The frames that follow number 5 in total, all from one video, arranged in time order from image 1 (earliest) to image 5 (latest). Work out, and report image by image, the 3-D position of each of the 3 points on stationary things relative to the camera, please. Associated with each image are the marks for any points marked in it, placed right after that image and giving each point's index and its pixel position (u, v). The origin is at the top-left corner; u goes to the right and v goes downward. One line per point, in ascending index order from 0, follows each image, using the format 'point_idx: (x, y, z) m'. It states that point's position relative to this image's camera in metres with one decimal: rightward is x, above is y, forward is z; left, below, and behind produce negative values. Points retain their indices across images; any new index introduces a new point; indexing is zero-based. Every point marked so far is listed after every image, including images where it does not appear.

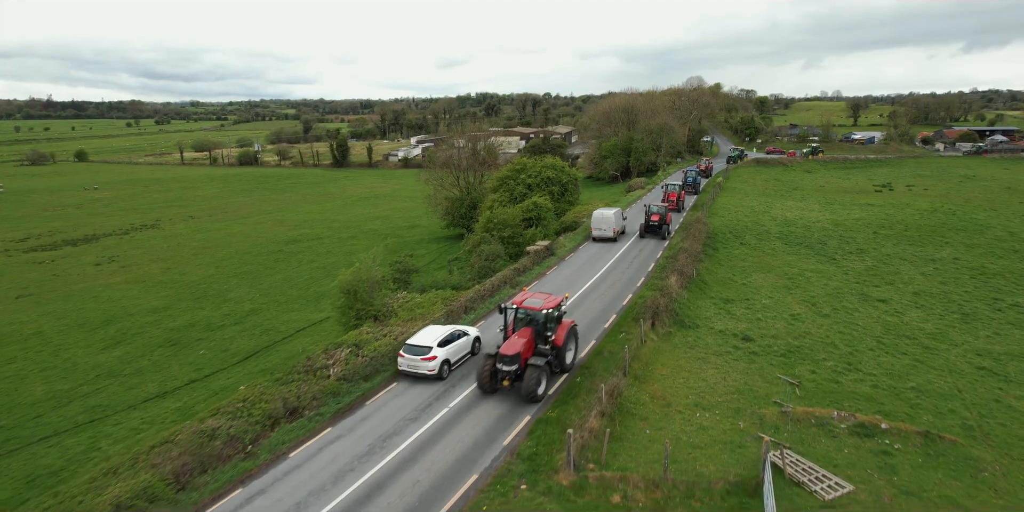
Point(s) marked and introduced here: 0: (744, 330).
0: (+7.1, -2.3, +19.8) m
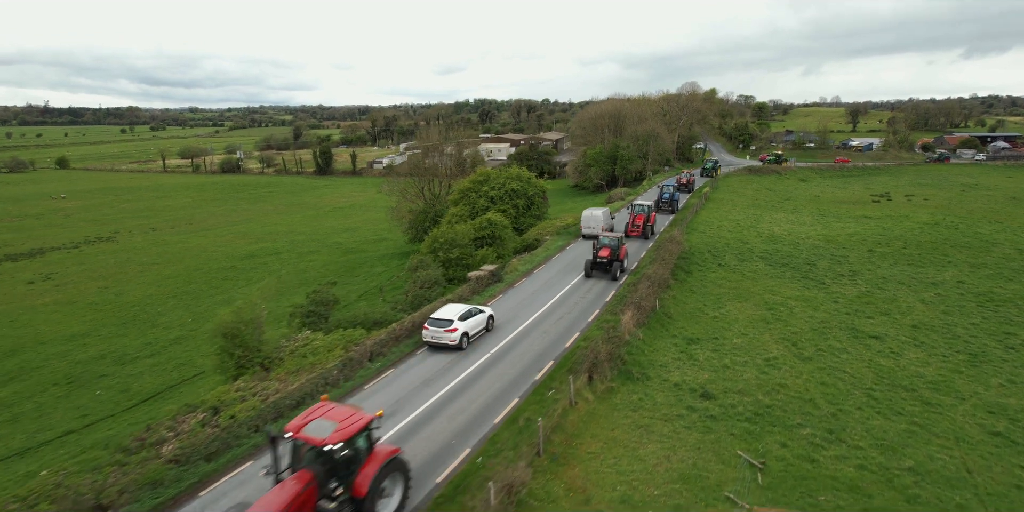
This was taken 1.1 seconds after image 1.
0: (+4.9, -3.2, +16.3) m
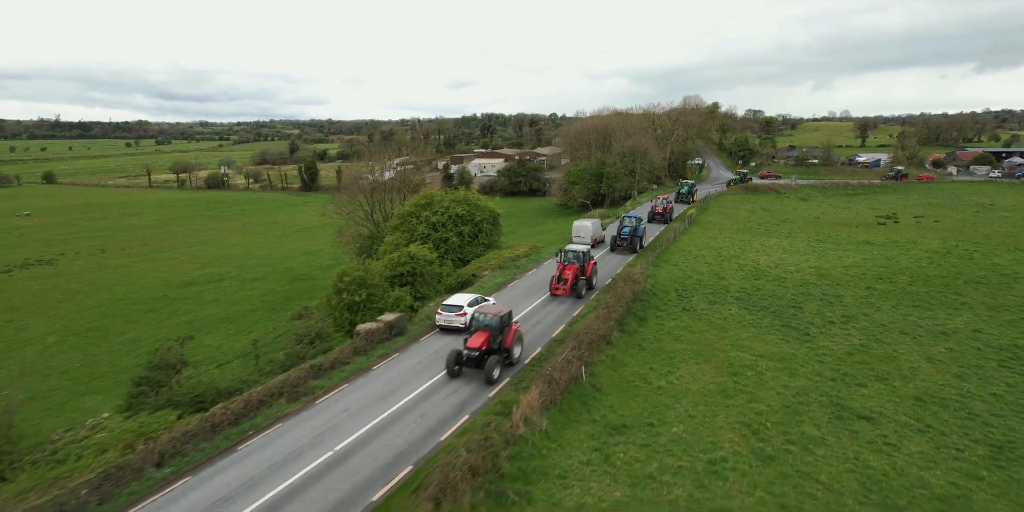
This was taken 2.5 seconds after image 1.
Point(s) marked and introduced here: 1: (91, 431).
0: (+1.8, -4.5, +11.5) m
1: (-8.8, -3.6, +13.5) m
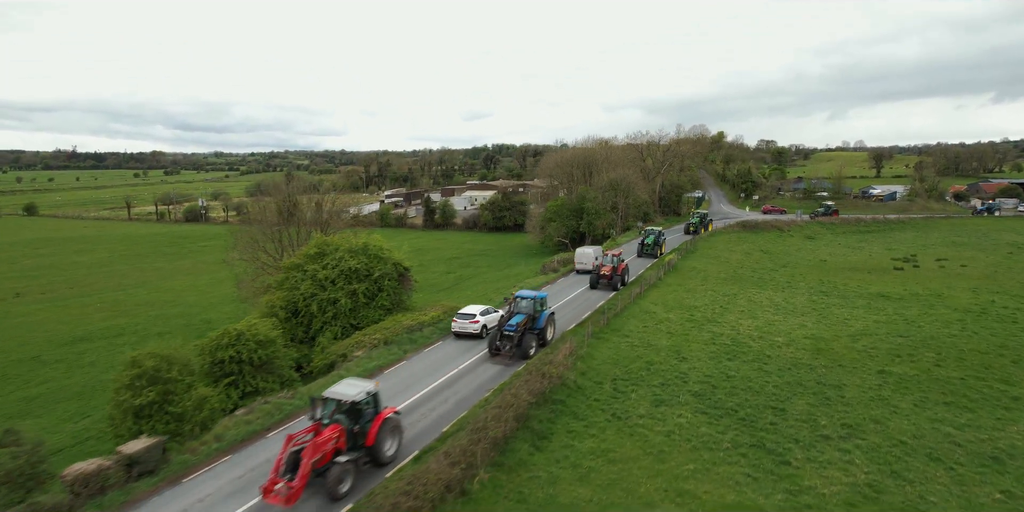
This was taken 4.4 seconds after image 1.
0: (-2.3, -6.1, +4.3) m
1: (-12.8, -5.3, +6.5) m
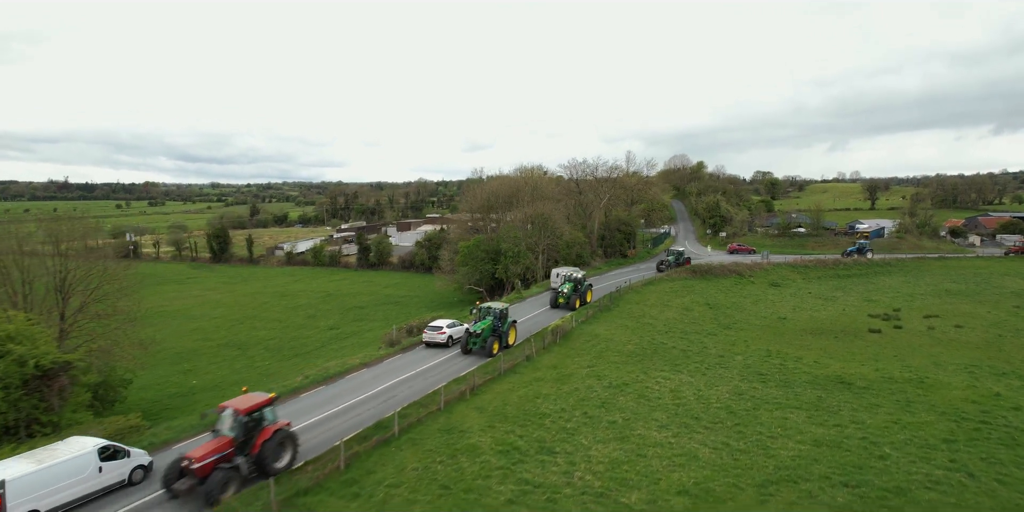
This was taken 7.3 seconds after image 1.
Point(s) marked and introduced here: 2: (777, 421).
0: (-9.8, -7.3, -5.9) m
1: (-20.3, -6.6, -3.6) m
2: (+8.3, -5.1, +20.1) m
